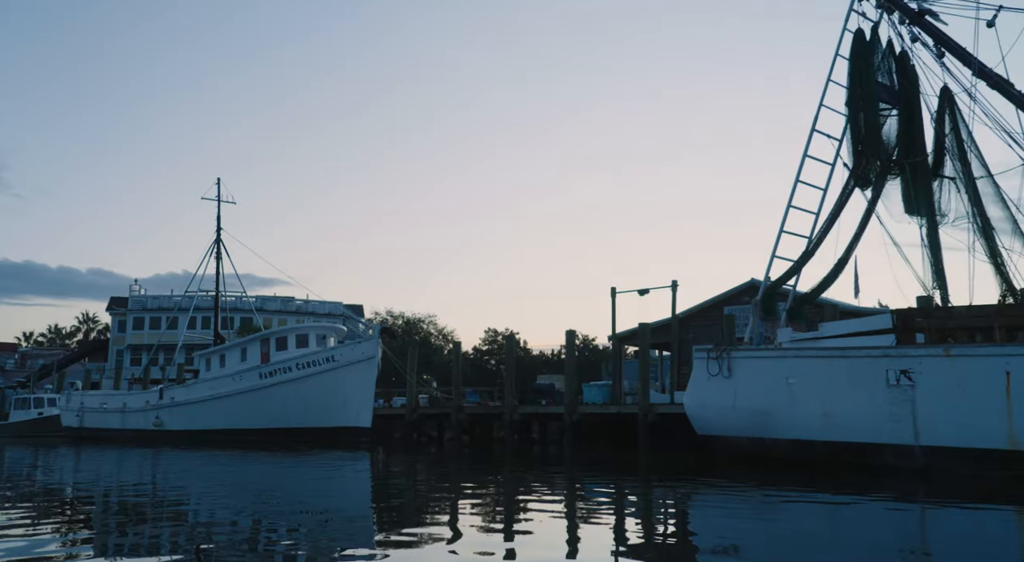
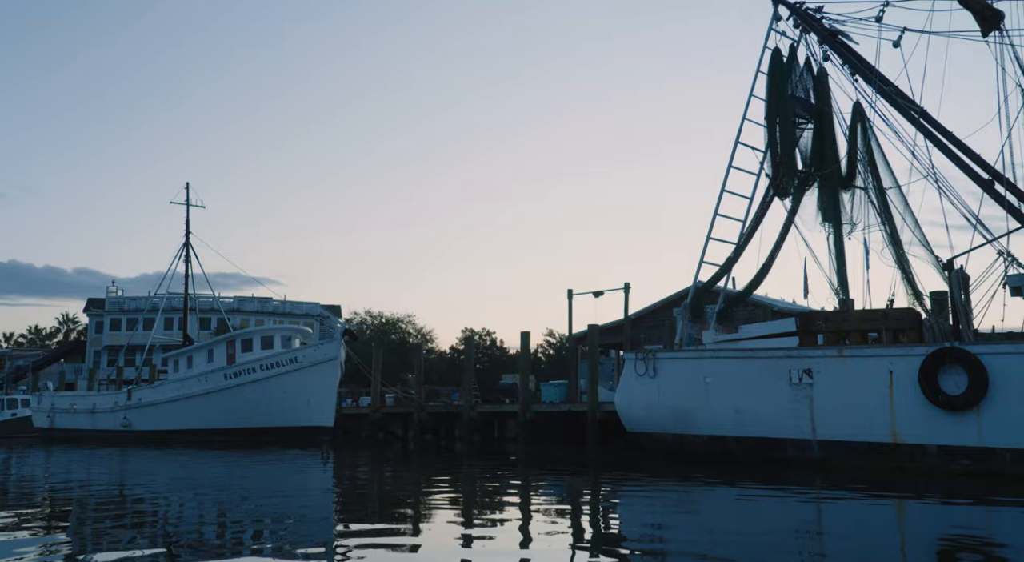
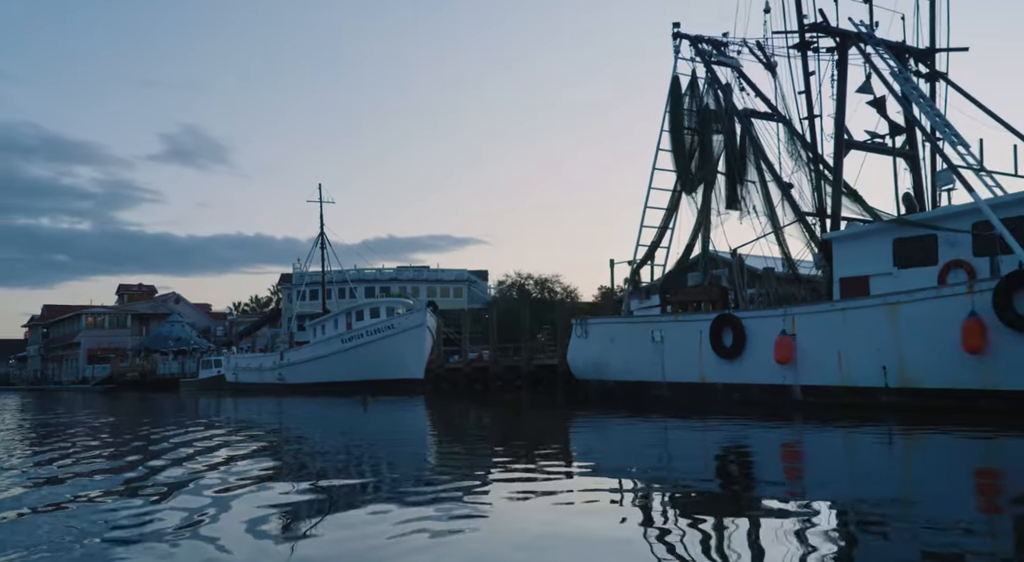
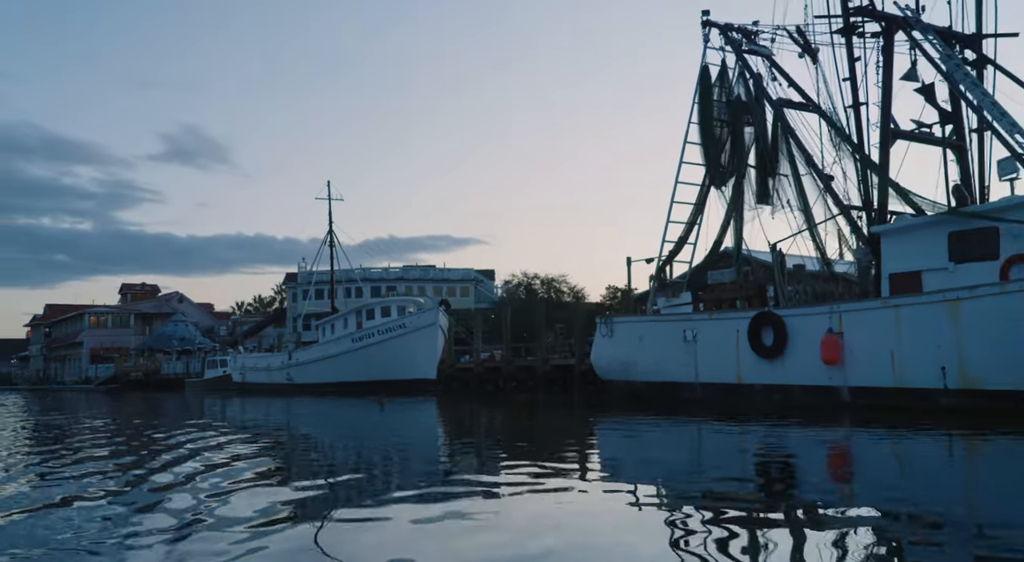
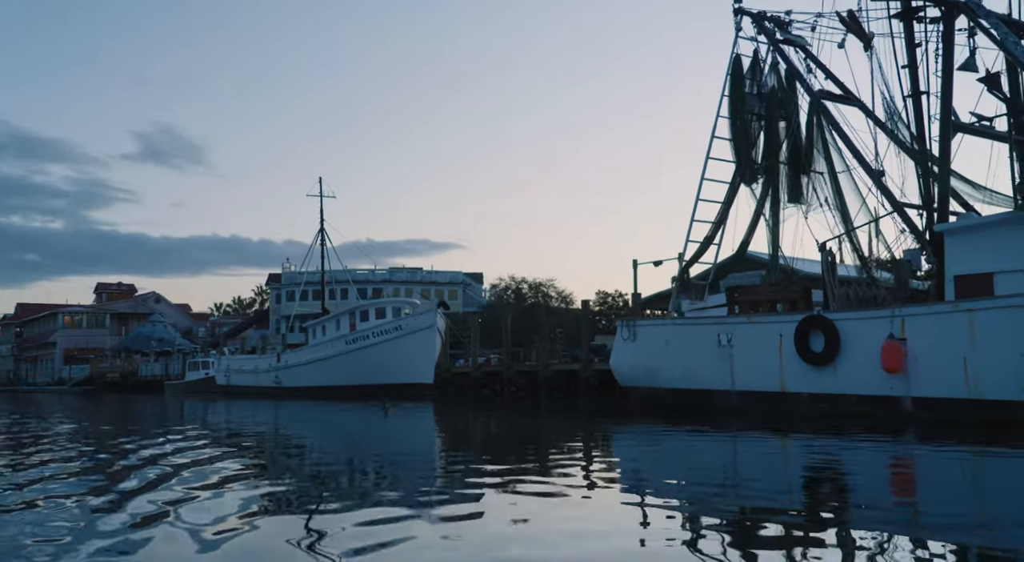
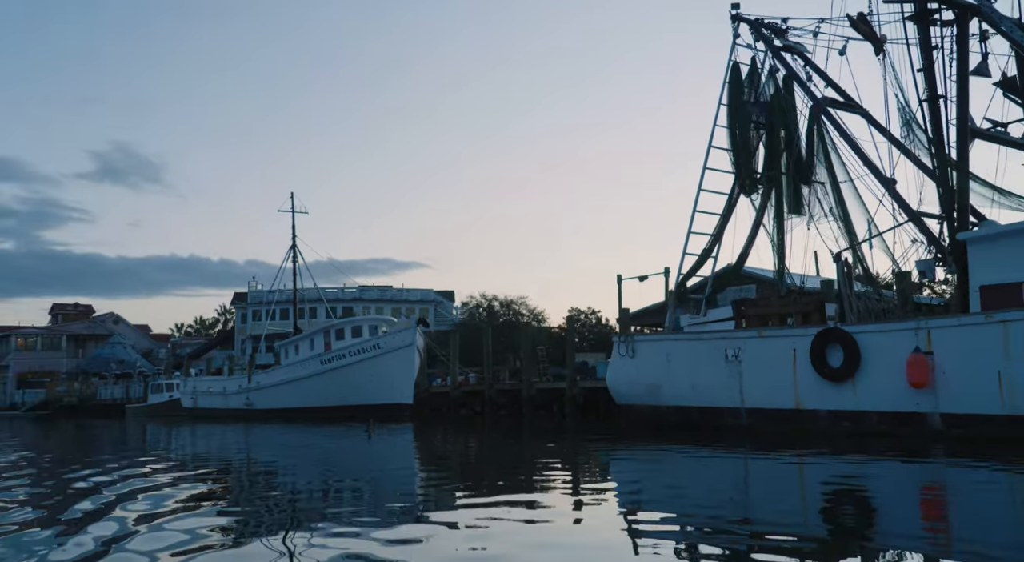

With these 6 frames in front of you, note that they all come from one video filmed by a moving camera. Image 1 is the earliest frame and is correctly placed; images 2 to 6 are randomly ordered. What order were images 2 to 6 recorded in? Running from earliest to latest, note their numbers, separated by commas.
2, 6, 5, 4, 3
